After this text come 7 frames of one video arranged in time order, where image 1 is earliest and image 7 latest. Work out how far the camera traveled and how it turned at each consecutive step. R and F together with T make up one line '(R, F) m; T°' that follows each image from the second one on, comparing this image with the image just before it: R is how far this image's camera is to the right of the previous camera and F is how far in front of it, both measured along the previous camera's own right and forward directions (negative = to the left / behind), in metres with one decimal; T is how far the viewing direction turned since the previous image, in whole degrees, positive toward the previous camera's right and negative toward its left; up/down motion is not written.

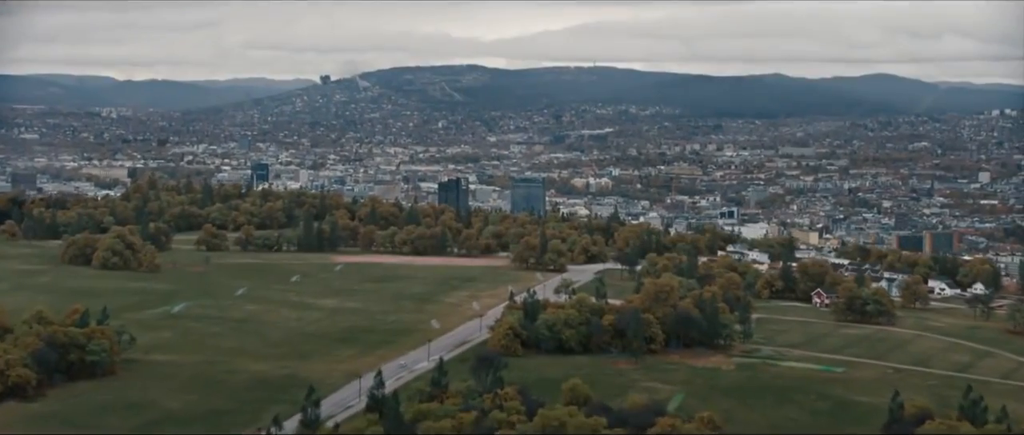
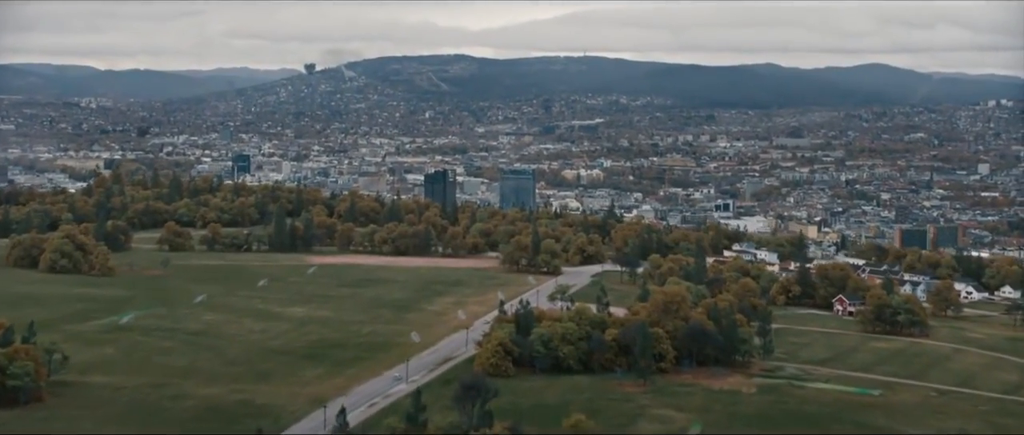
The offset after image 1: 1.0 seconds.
(0.0, +2.6) m; +1°
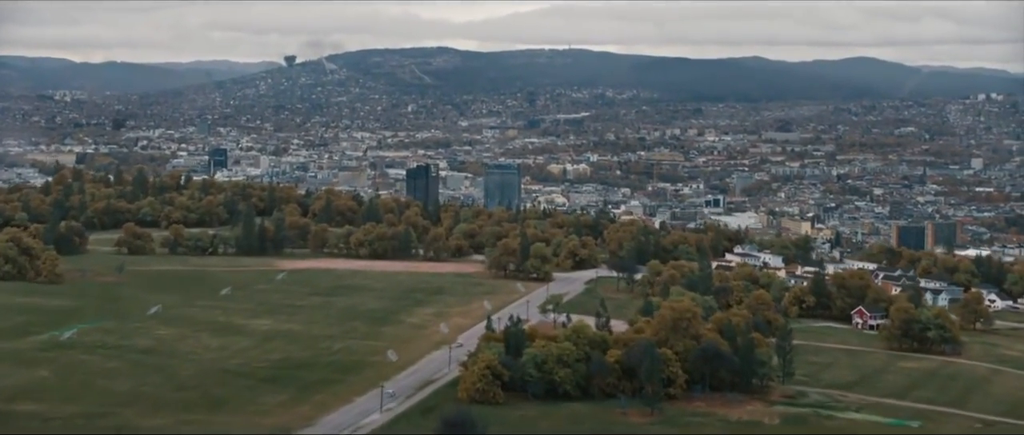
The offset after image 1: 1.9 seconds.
(-0.1, +2.2) m; +1°
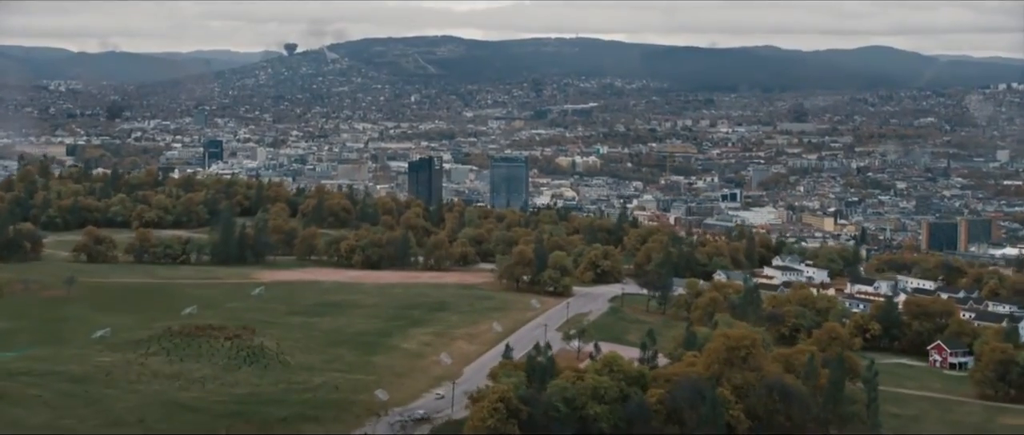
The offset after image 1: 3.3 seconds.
(-0.2, +3.5) m; 0°
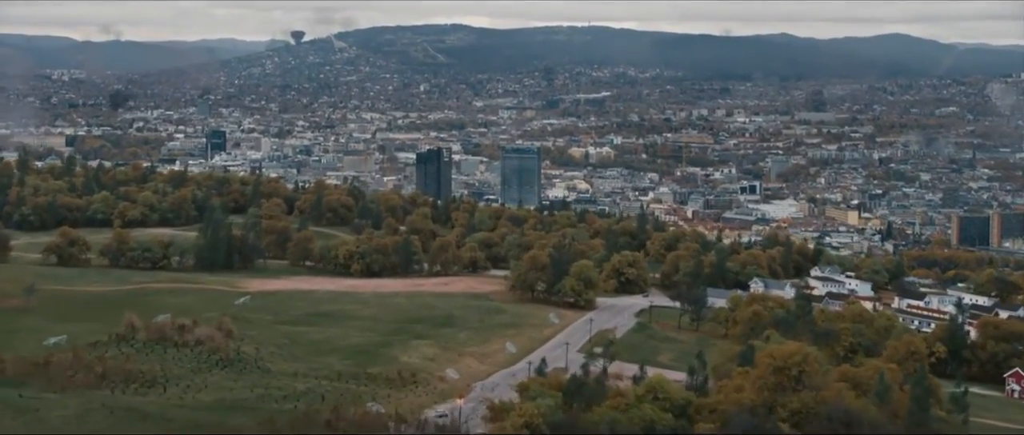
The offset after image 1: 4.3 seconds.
(-0.1, +2.4) m; 0°
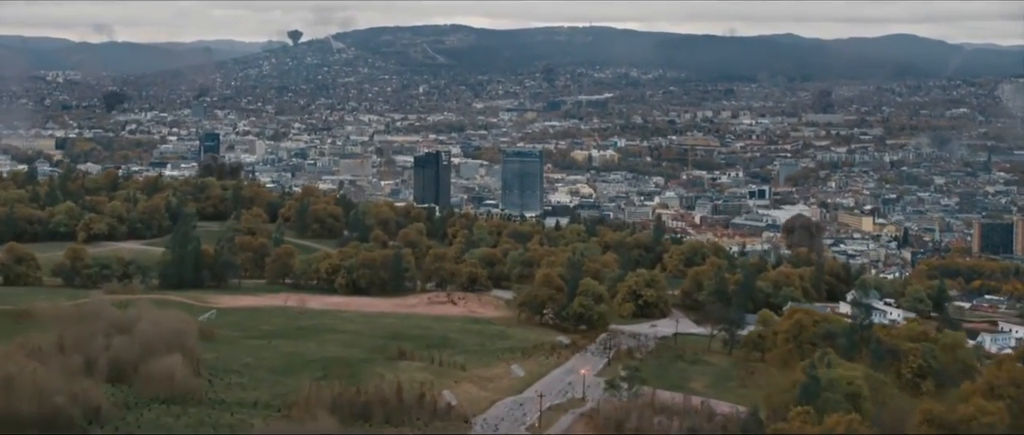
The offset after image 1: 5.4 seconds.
(0.0, +2.3) m; 0°
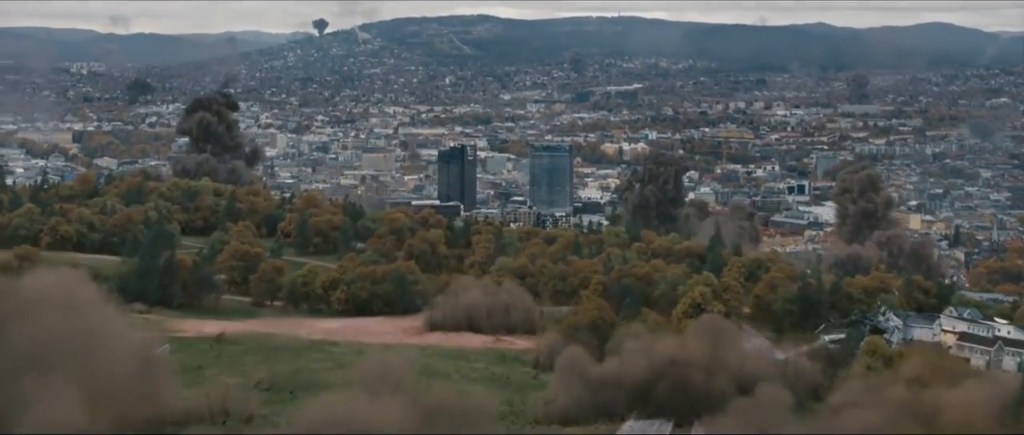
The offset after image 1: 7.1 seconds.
(-0.1, +2.4) m; -1°
